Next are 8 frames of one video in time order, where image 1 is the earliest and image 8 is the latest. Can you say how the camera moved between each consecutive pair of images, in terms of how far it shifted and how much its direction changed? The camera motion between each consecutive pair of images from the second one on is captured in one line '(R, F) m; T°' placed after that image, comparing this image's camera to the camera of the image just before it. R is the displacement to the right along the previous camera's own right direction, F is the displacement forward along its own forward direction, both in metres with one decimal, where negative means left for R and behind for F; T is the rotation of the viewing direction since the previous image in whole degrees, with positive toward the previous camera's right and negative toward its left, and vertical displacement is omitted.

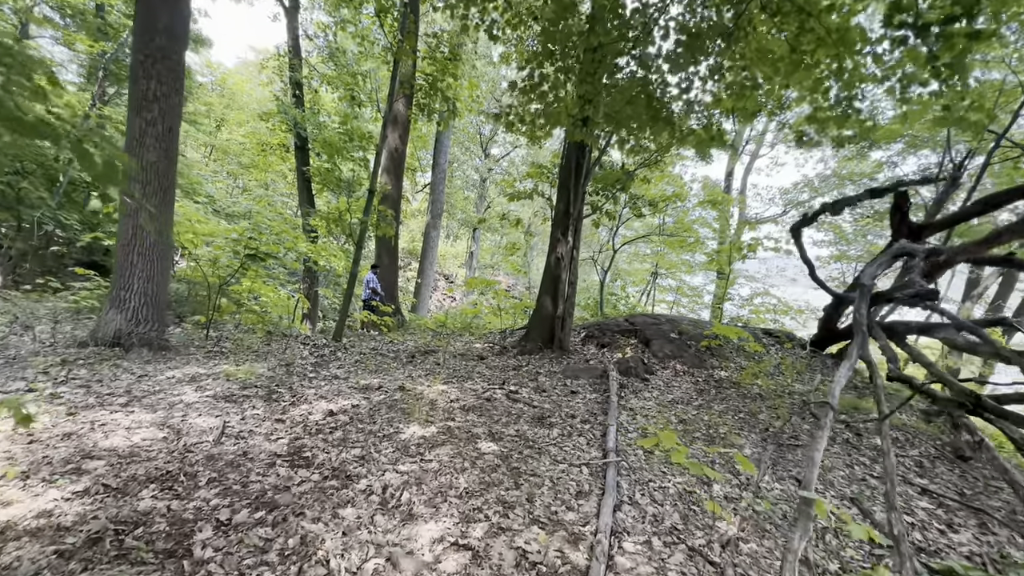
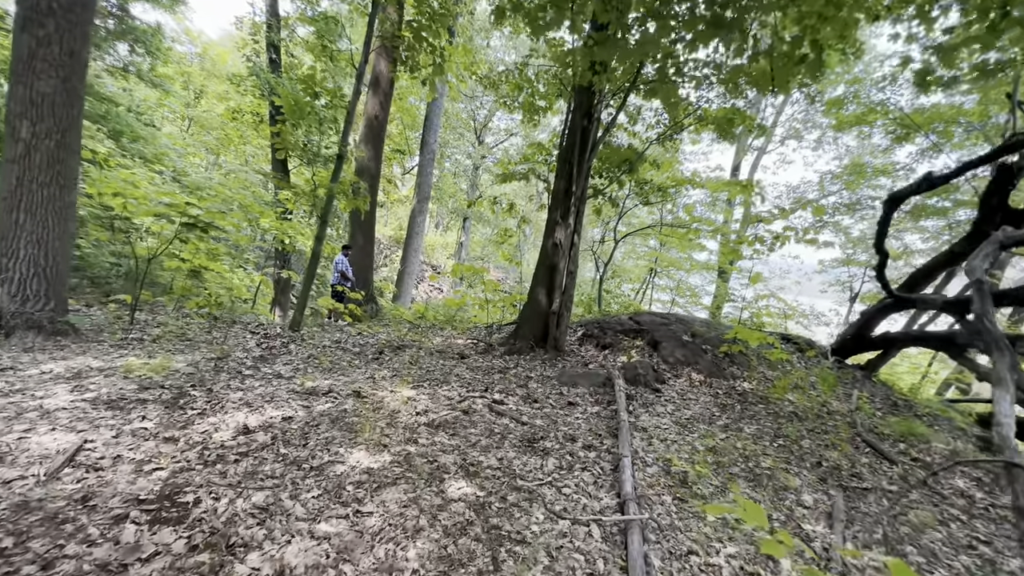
(0.0, +1.0) m; +1°
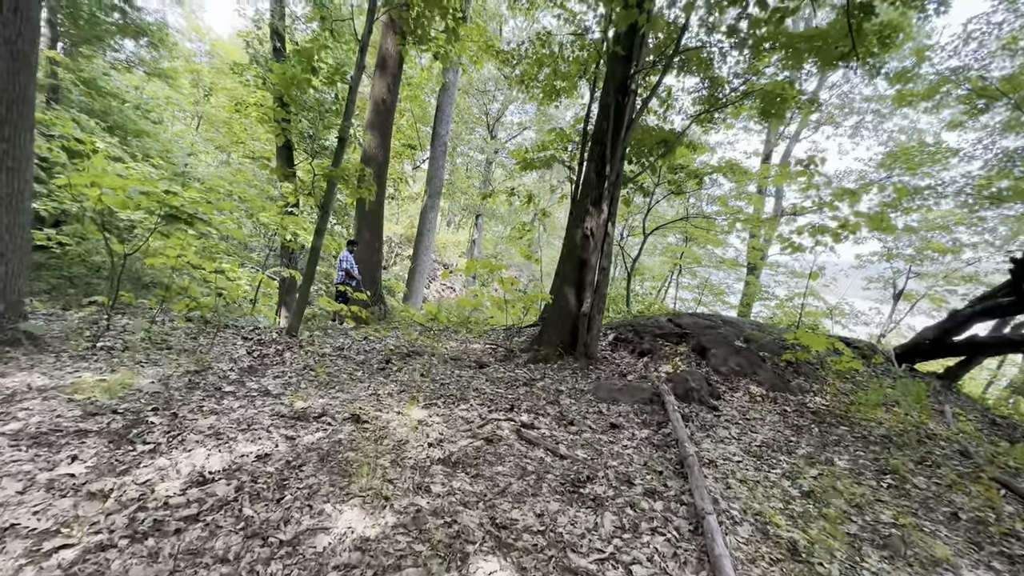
(-0.2, +0.7) m; -1°
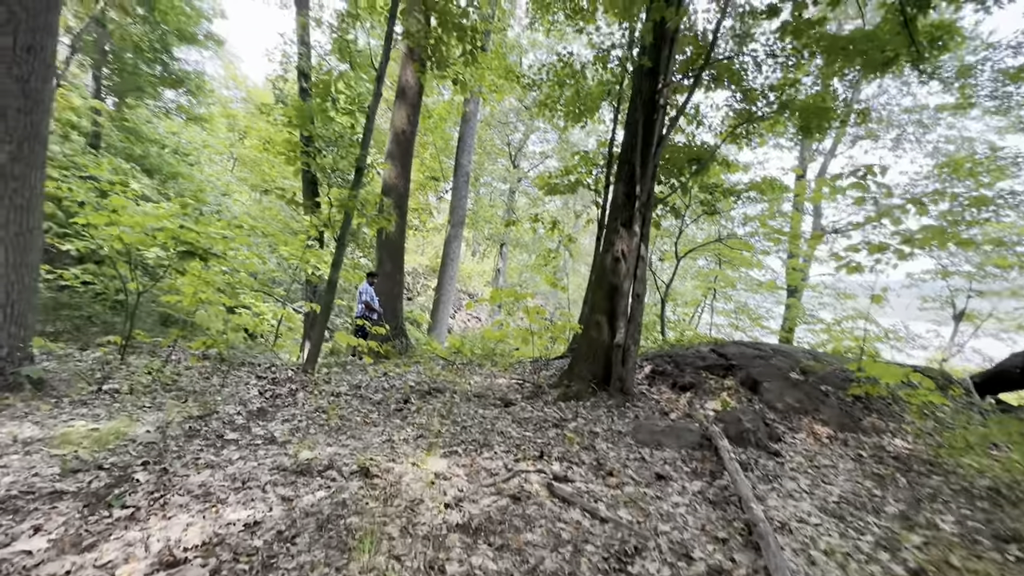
(0.0, +0.4) m; -3°
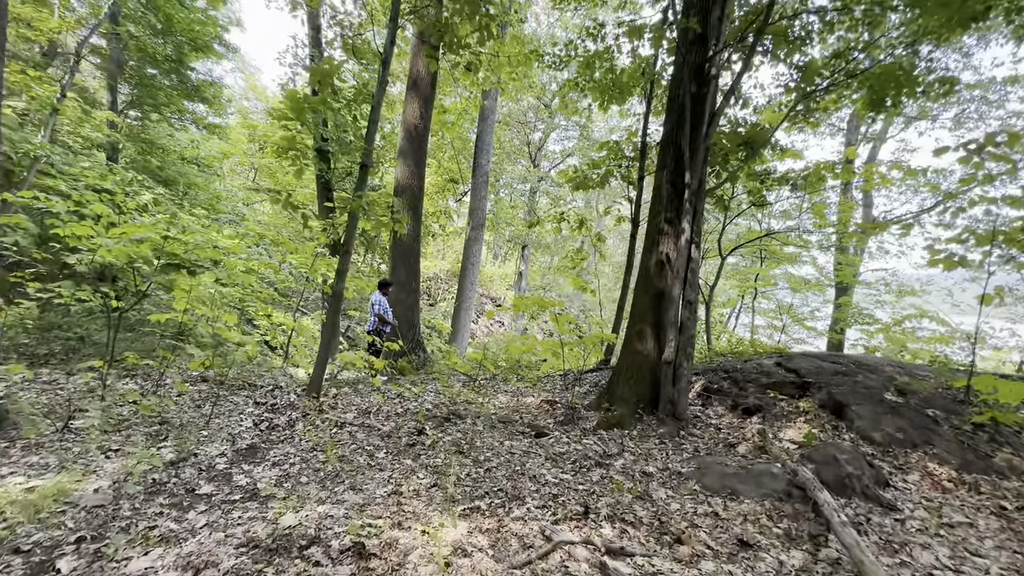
(-0.1, +0.7) m; -3°
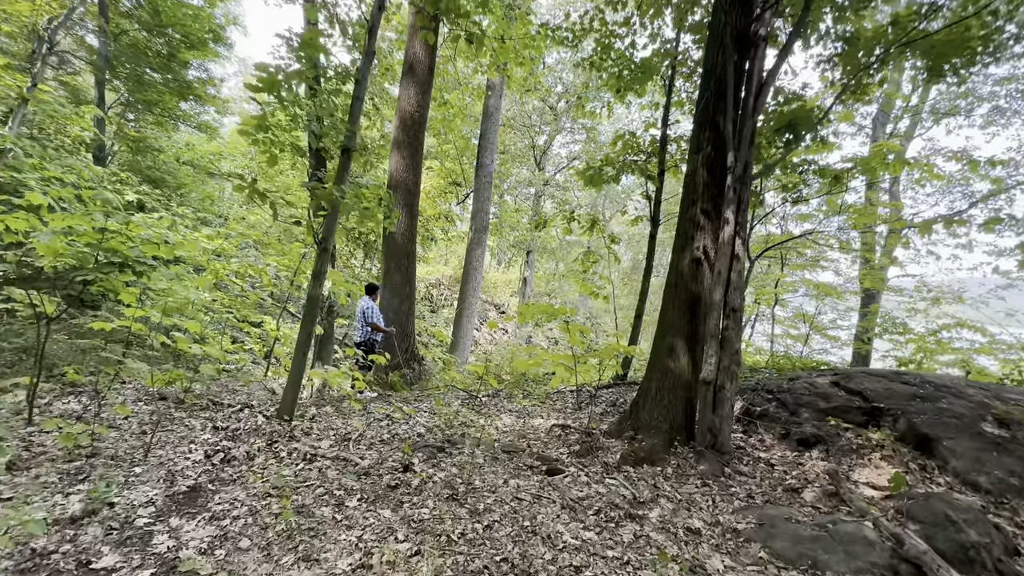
(0.0, +0.7) m; 0°
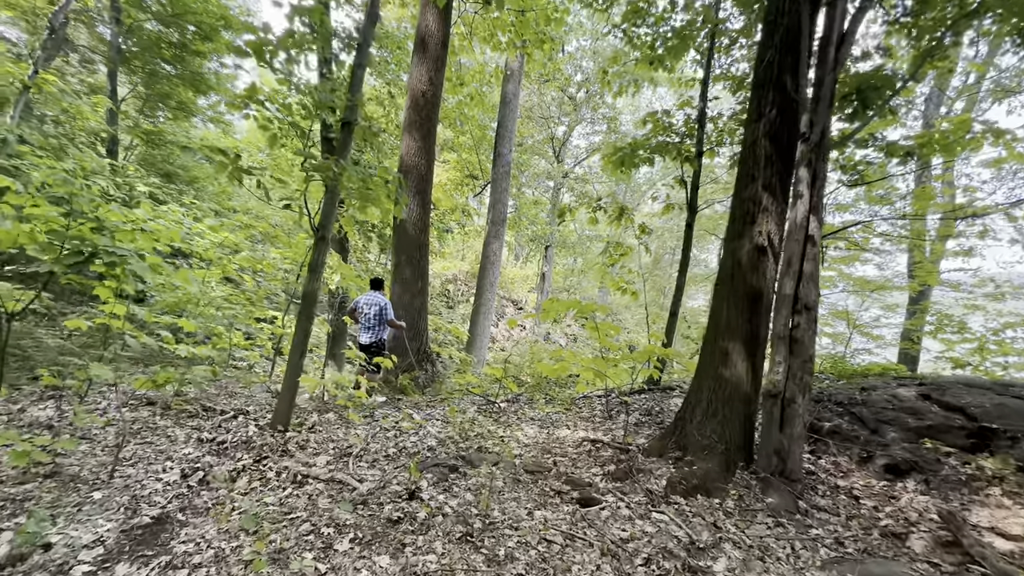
(-0.1, +0.5) m; -2°
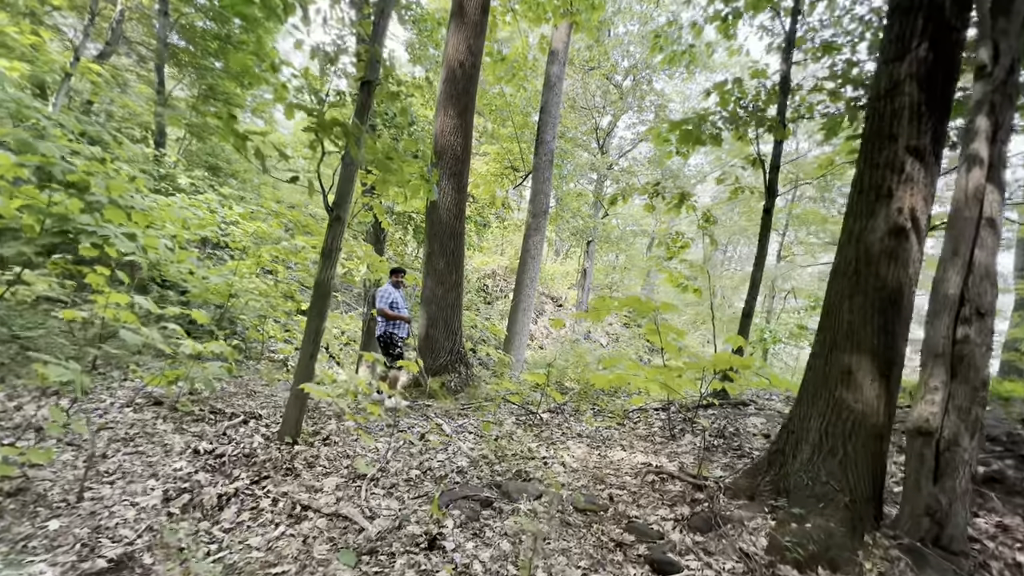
(-0.1, +0.6) m; -5°
